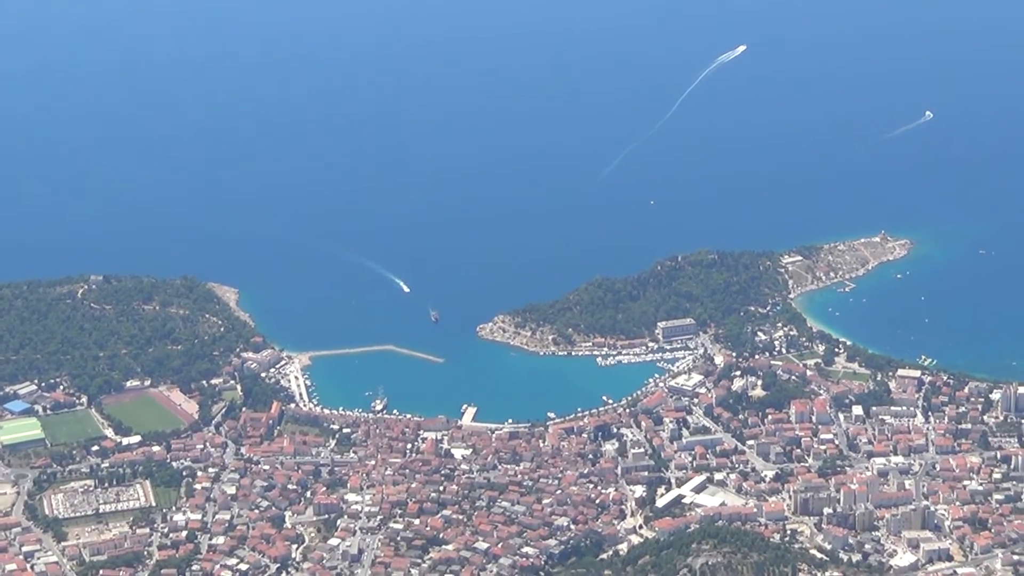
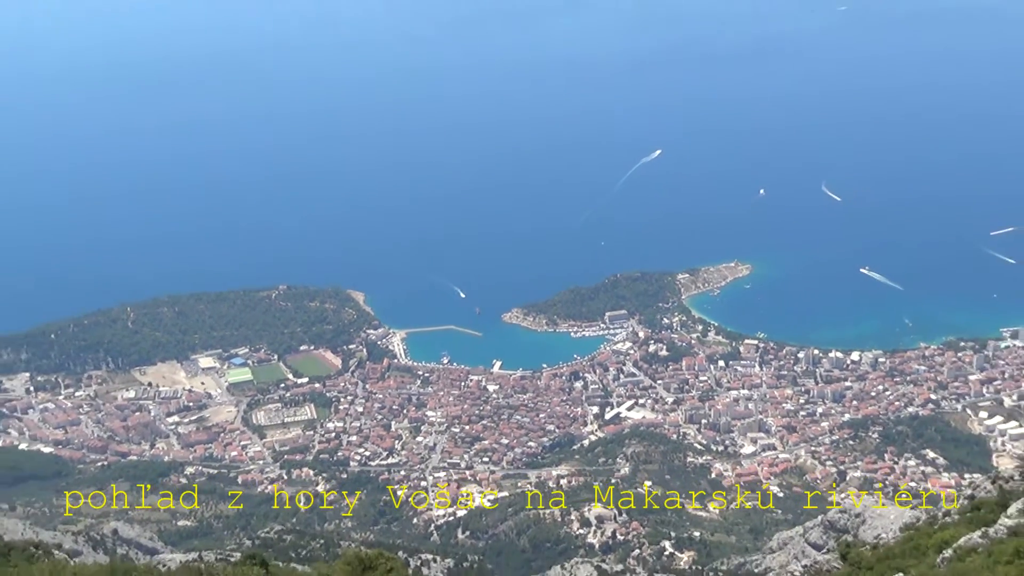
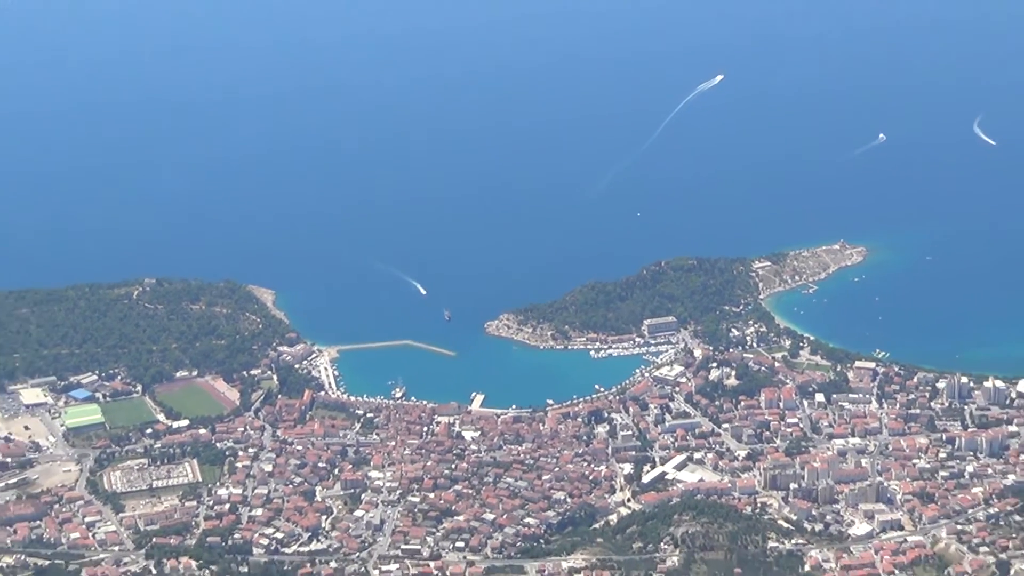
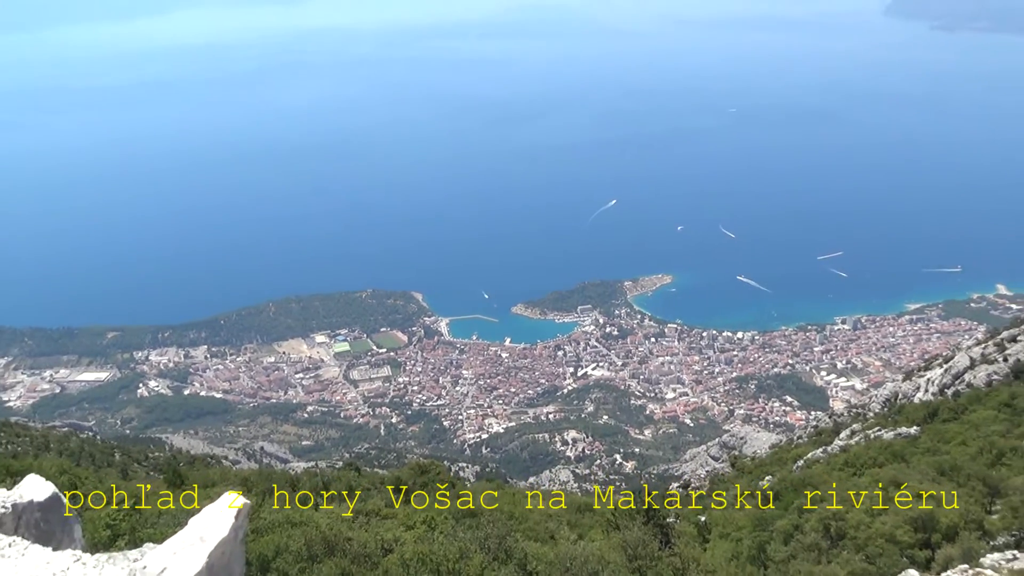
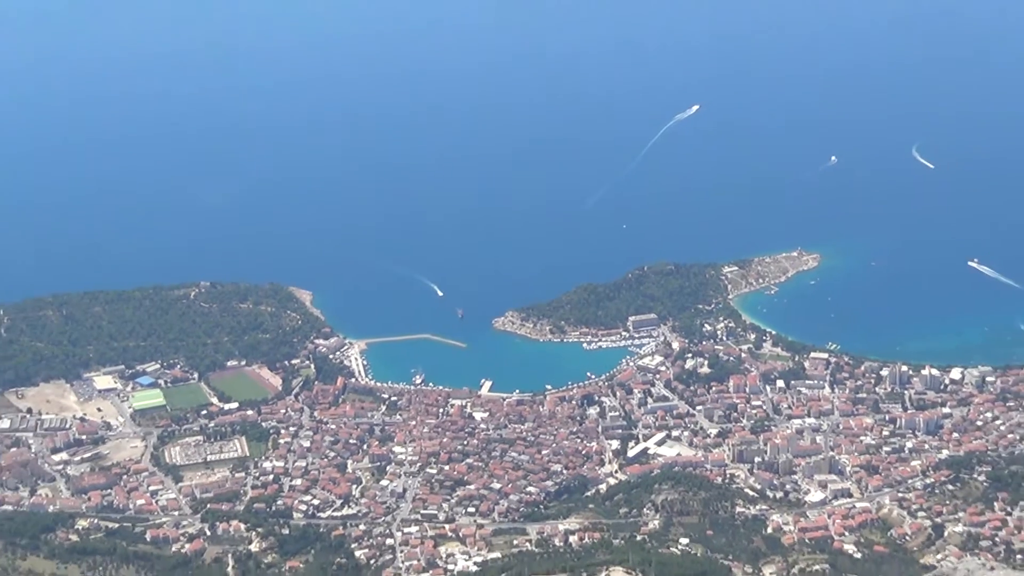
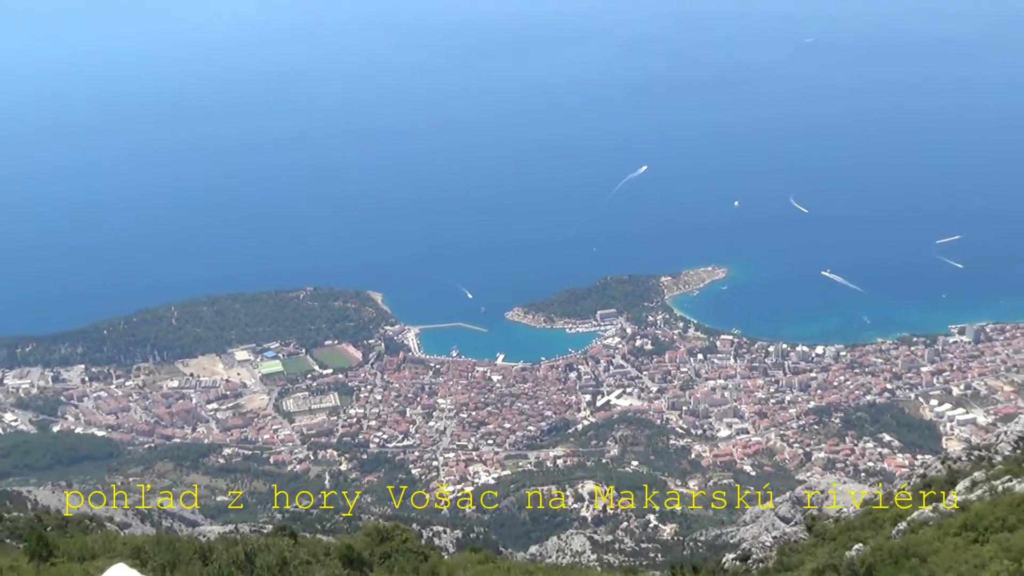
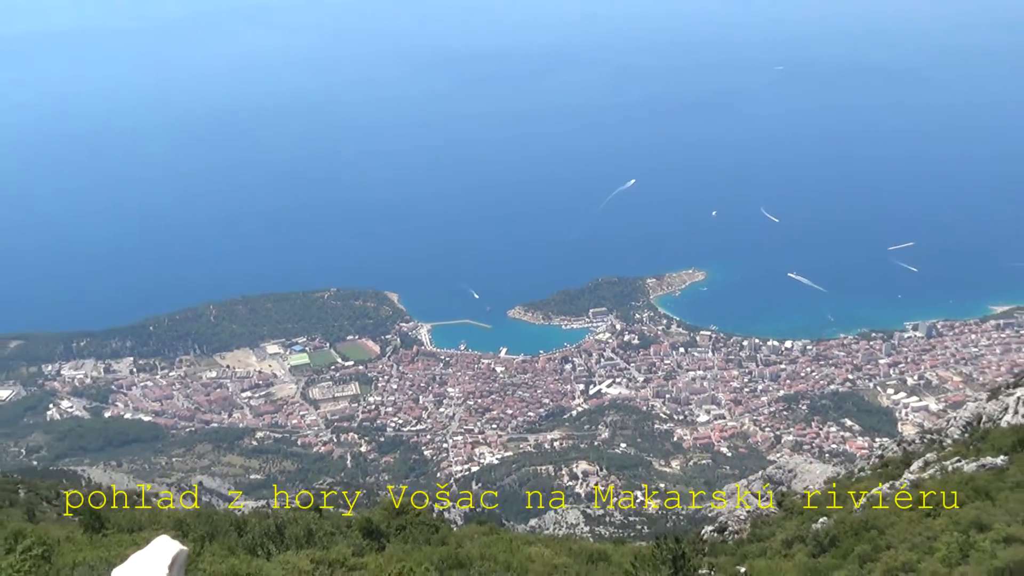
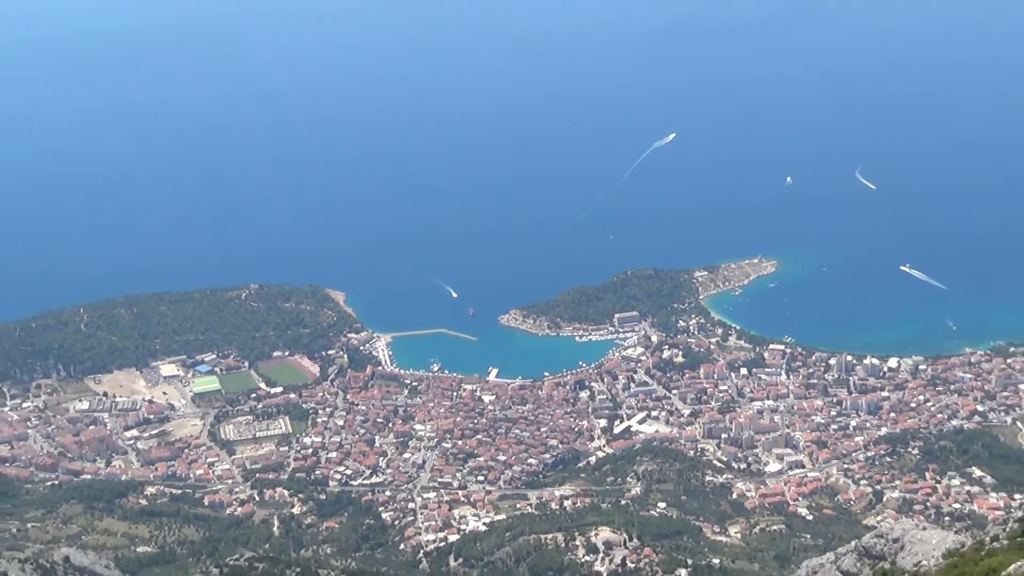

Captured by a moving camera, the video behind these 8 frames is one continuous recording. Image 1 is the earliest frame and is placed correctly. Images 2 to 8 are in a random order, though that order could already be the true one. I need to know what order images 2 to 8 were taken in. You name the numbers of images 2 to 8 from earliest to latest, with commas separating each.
3, 5, 8, 2, 6, 7, 4
